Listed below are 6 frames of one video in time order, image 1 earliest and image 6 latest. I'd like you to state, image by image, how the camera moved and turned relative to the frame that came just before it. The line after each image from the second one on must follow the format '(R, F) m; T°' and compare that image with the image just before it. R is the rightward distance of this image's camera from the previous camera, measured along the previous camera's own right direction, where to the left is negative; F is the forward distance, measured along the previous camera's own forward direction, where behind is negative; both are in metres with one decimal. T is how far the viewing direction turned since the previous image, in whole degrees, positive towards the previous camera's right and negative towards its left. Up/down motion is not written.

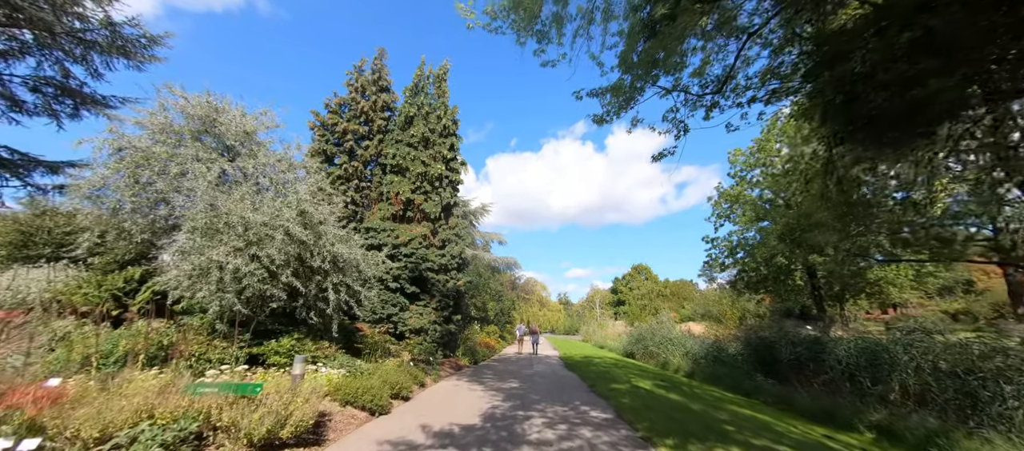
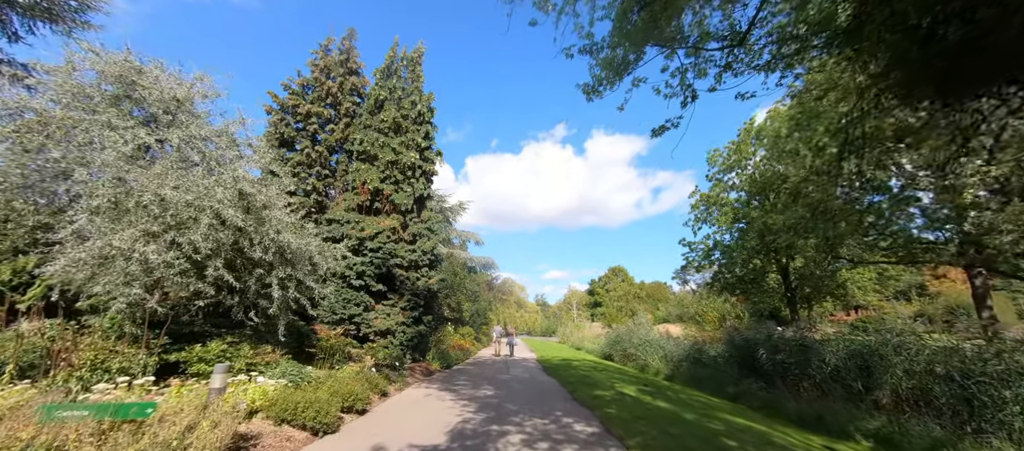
(0.0, +1.1) m; +3°
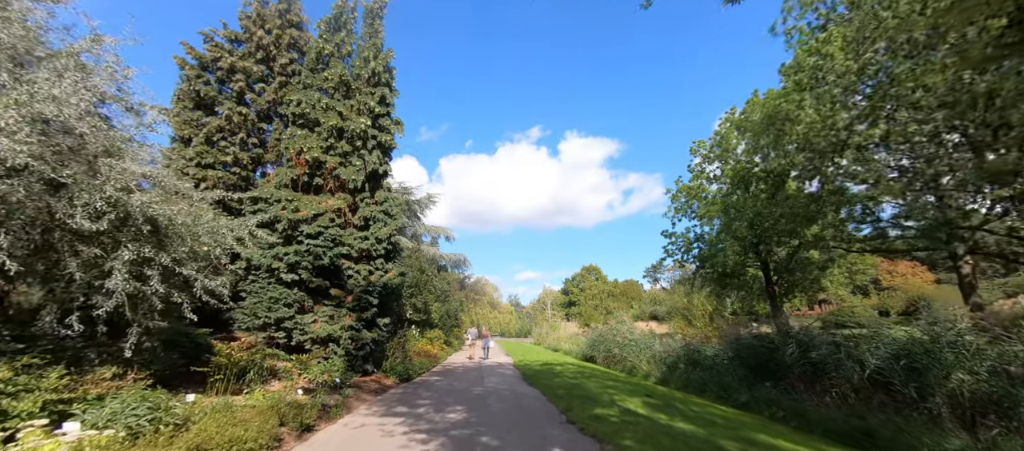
(0.0, +2.6) m; +4°
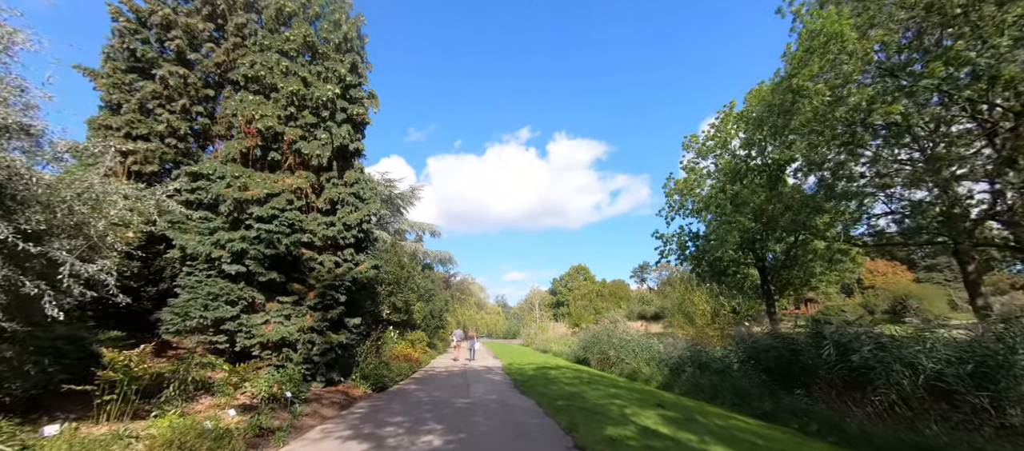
(-0.1, +1.7) m; +2°
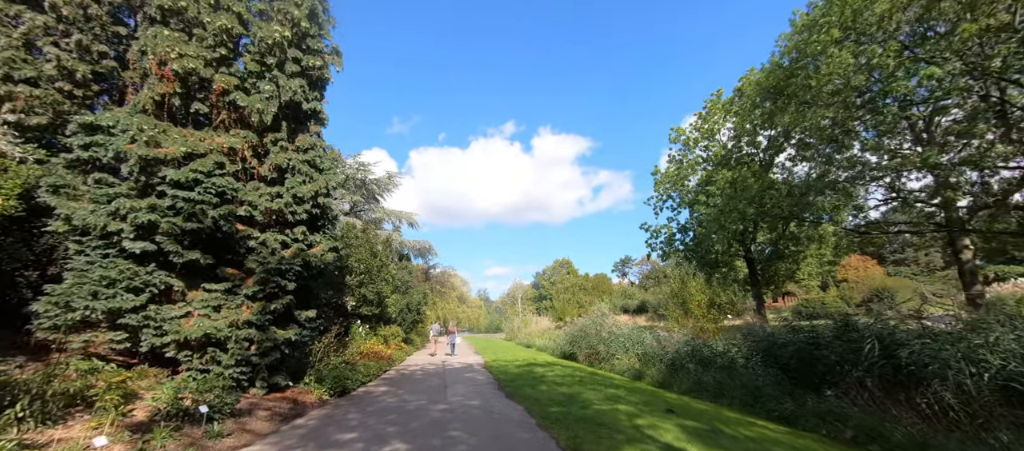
(-0.1, +1.8) m; +2°
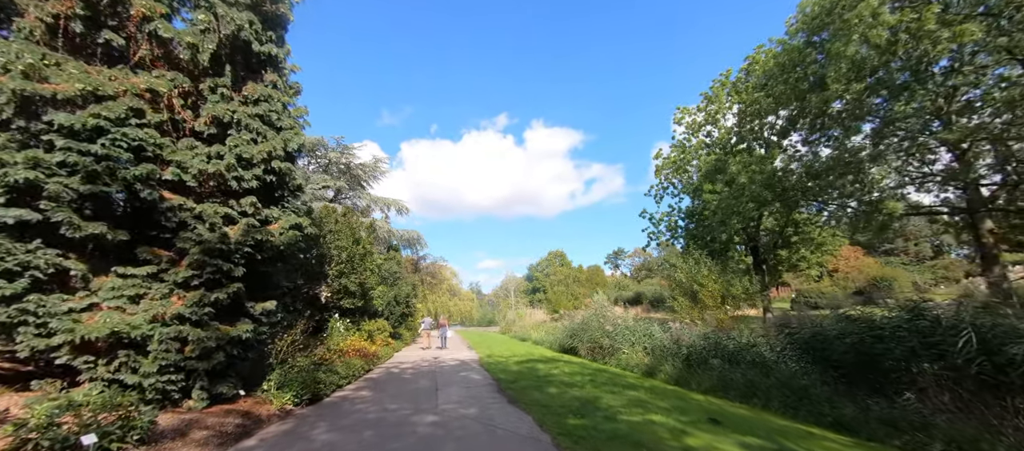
(-0.2, +1.7) m; +1°
